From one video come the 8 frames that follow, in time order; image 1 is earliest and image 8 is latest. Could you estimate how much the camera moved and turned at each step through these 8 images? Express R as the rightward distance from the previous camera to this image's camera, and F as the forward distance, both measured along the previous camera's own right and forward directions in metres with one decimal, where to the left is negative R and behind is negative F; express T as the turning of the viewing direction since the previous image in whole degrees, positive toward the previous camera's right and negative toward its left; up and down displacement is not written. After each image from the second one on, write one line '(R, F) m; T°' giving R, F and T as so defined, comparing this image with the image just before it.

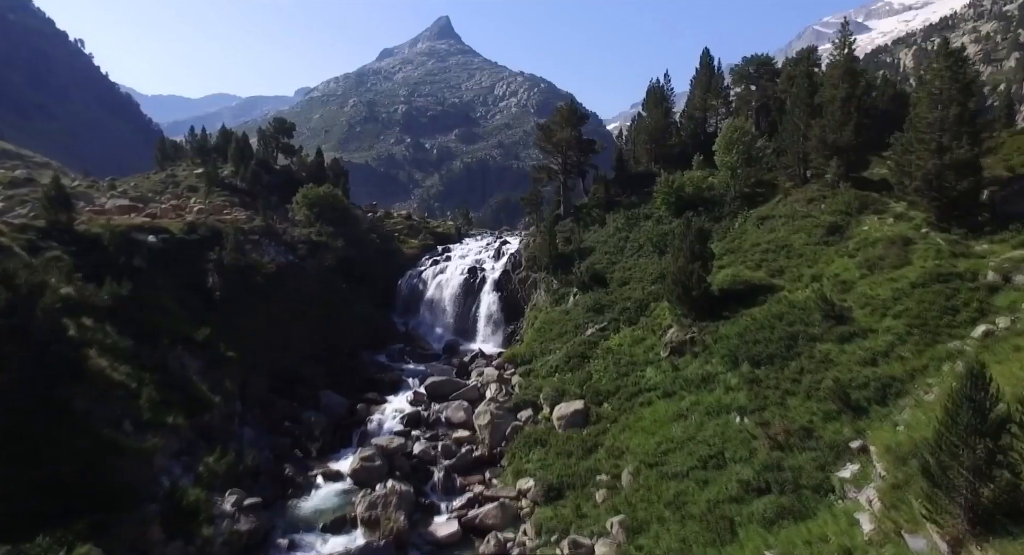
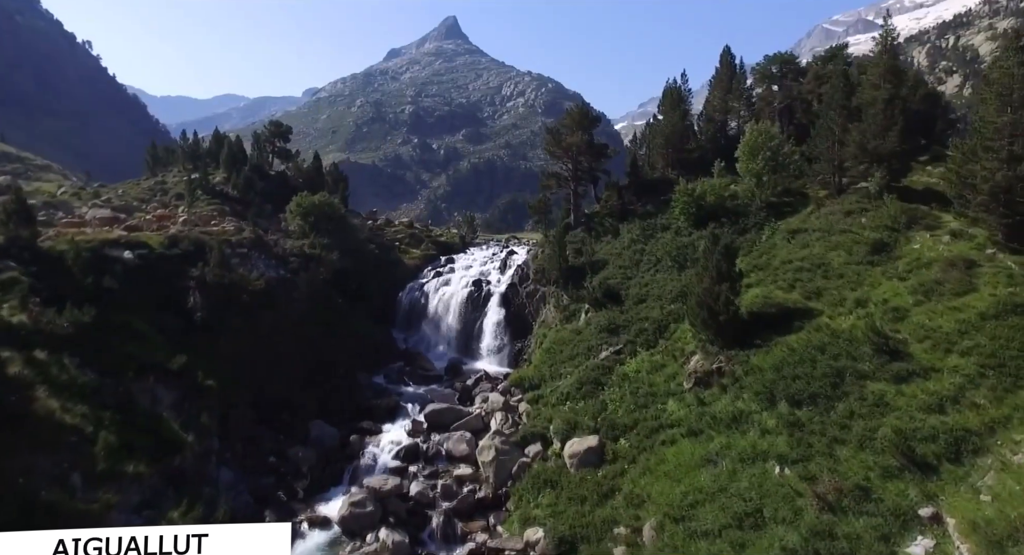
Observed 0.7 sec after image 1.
(0.0, +4.5) m; -1°
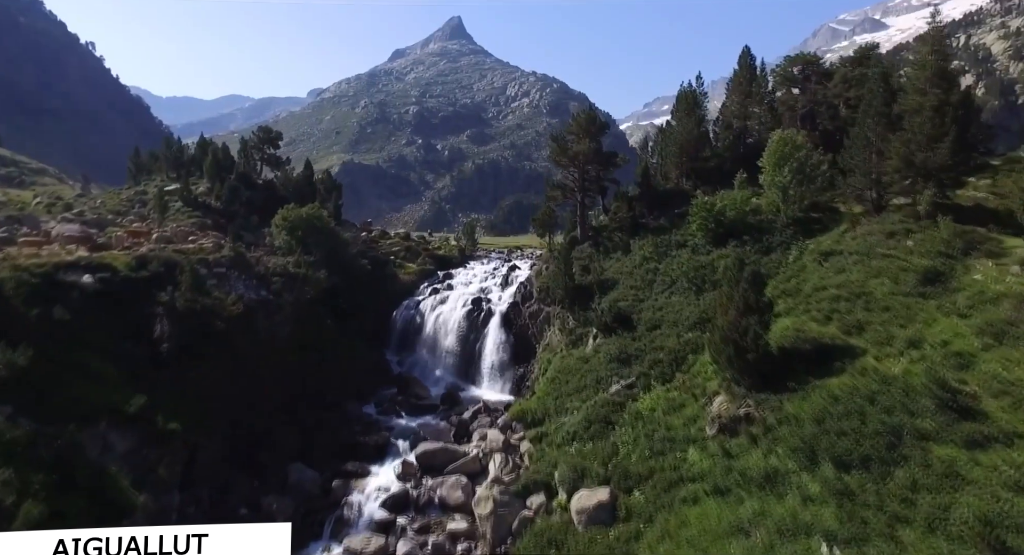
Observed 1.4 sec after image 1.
(+0.3, +4.9) m; 0°
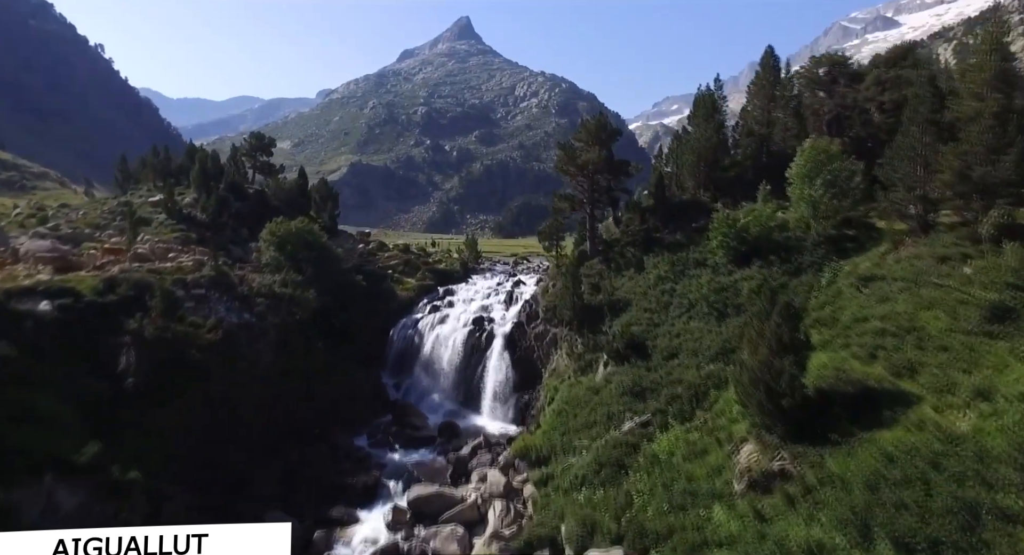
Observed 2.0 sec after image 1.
(+0.5, +4.4) m; -1°
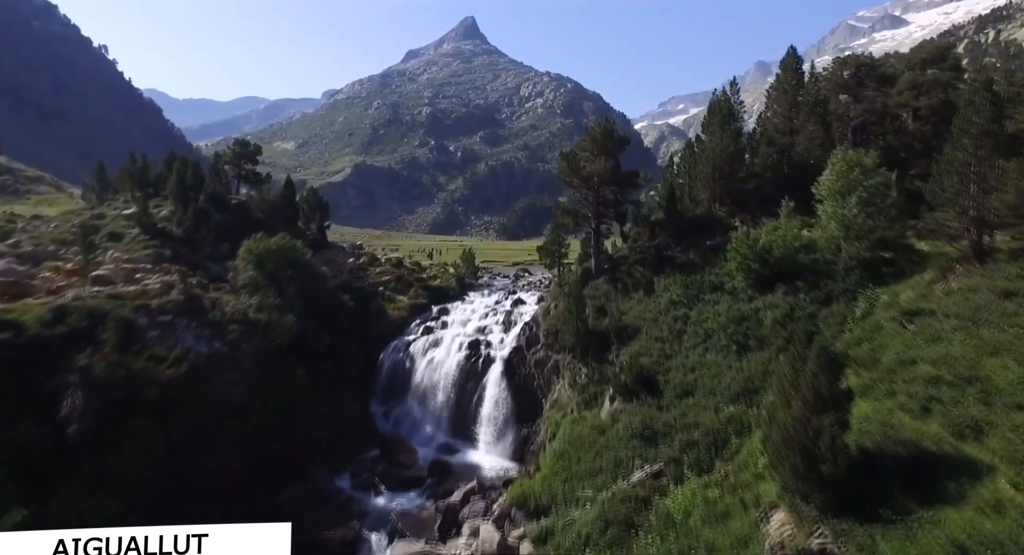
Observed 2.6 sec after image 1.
(+0.7, +4.7) m; -1°
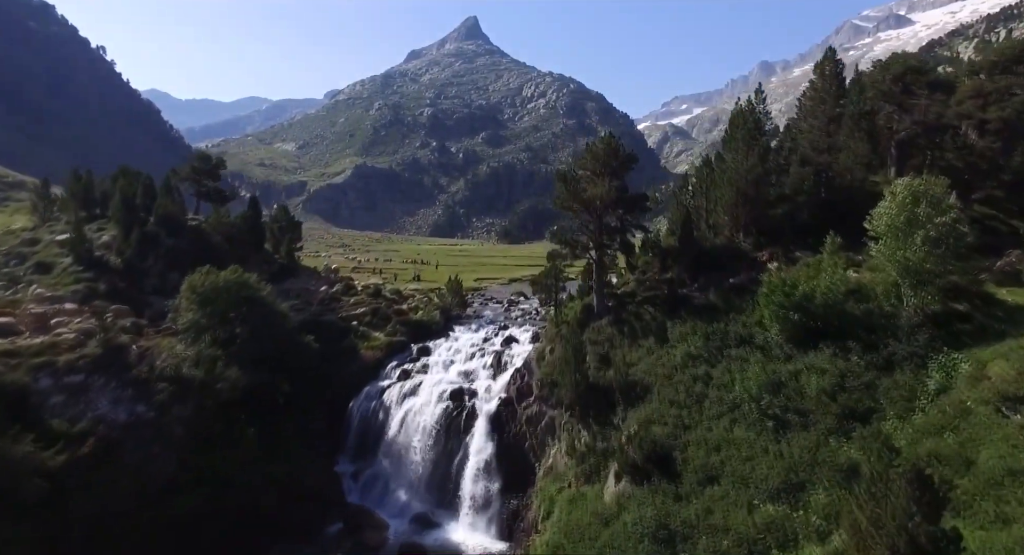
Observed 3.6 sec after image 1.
(+1.2, +8.0) m; 0°
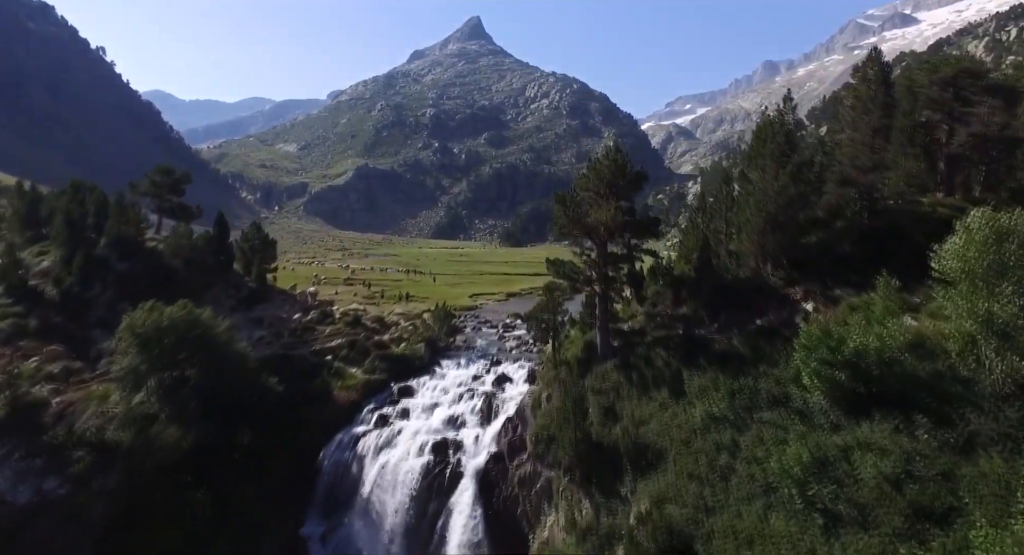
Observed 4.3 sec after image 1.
(+0.9, +6.4) m; 0°
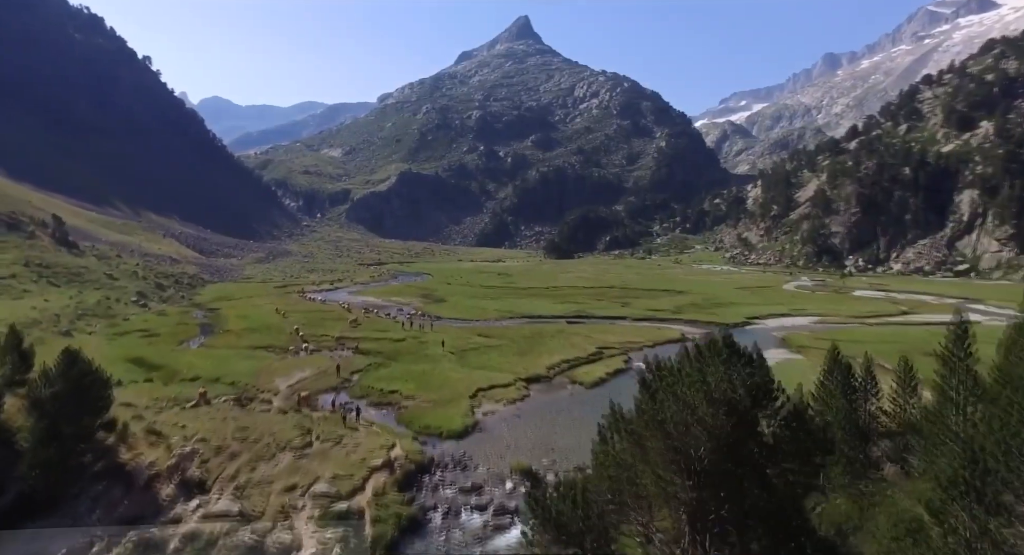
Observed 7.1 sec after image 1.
(+3.5, +27.9) m; -5°
